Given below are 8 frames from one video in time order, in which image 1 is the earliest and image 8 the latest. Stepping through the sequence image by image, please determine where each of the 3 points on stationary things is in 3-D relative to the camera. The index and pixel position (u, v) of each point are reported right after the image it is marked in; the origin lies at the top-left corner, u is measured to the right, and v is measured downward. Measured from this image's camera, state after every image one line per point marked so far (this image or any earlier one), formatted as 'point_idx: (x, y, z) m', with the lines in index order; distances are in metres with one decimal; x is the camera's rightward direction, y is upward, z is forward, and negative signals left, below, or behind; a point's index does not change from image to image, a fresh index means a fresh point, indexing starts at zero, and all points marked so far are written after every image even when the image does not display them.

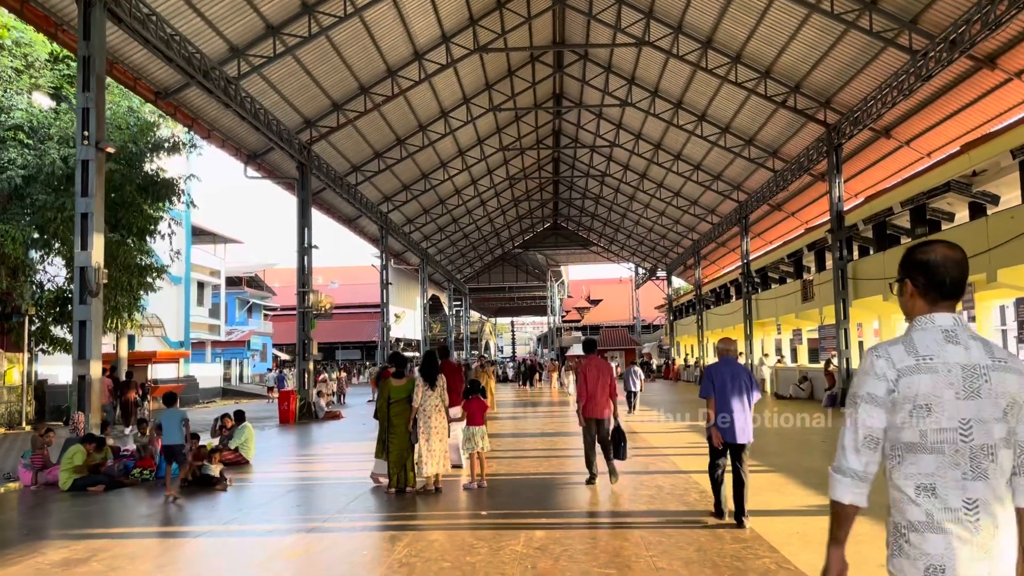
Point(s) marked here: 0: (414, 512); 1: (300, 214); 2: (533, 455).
0: (-0.7, -1.7, +6.3) m
1: (-4.5, +1.6, +17.7) m
2: (+0.3, -2.0, +9.8) m
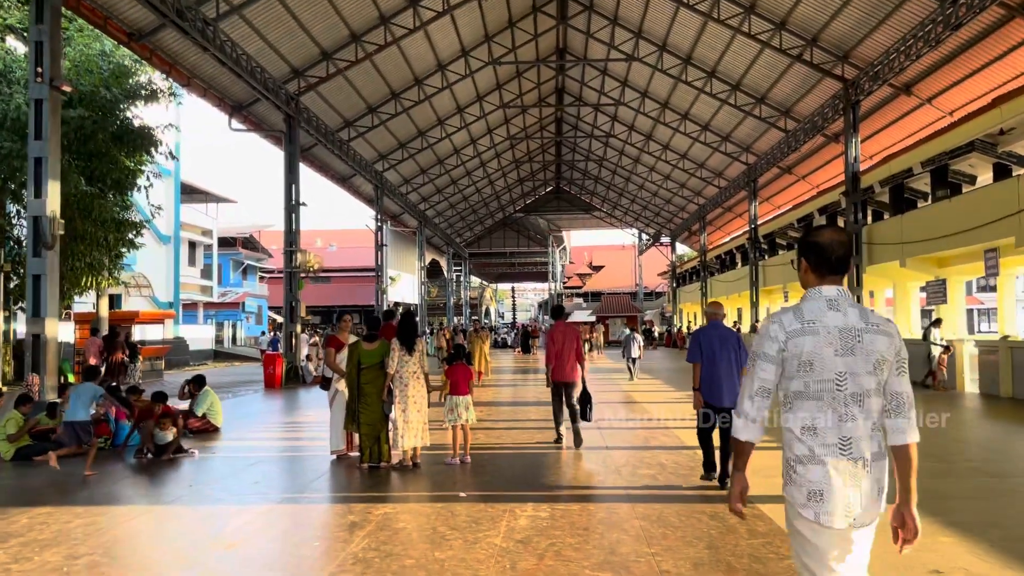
0: (-0.8, -1.4, +5.6) m
1: (-4.6, +2.4, +16.8) m
2: (+0.2, -1.5, +9.1) m
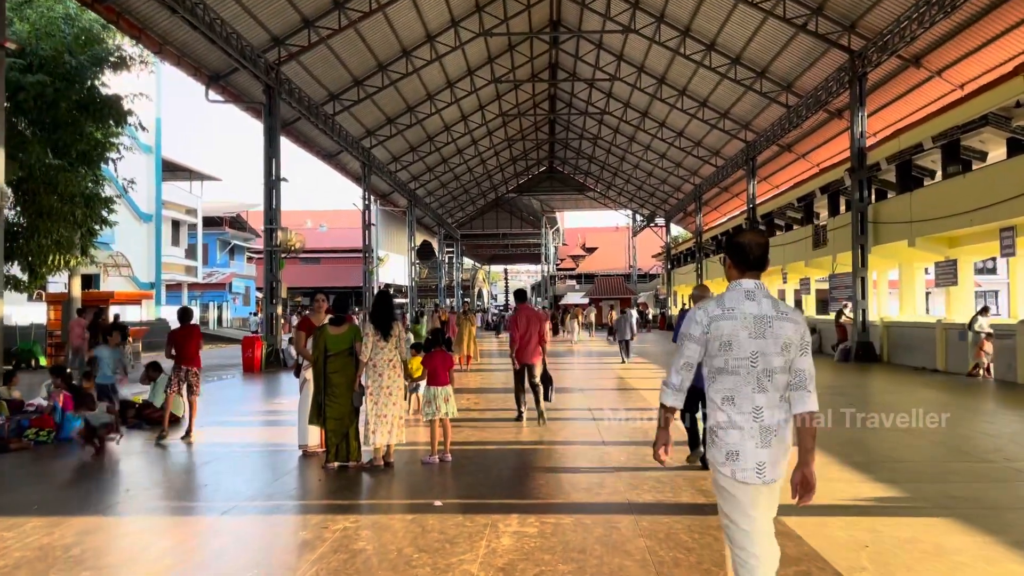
0: (-0.9, -1.2, +4.9) m
1: (-4.8, +2.8, +16.0) m
2: (+0.1, -1.3, +8.4) m
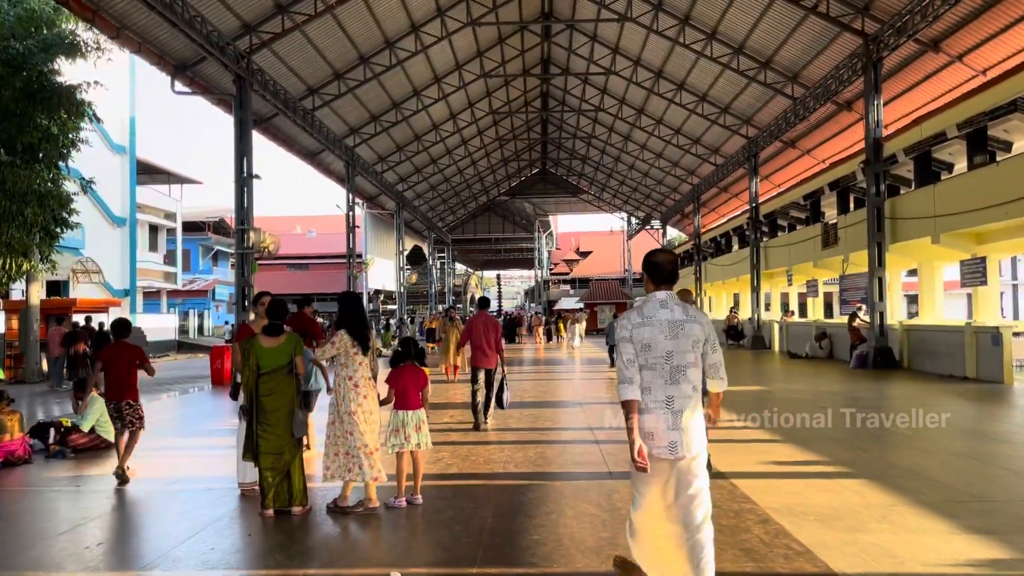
0: (-1.0, -1.2, +3.8) m
1: (-4.9, +2.7, +14.8) m
2: (0.0, -1.3, +7.2) m
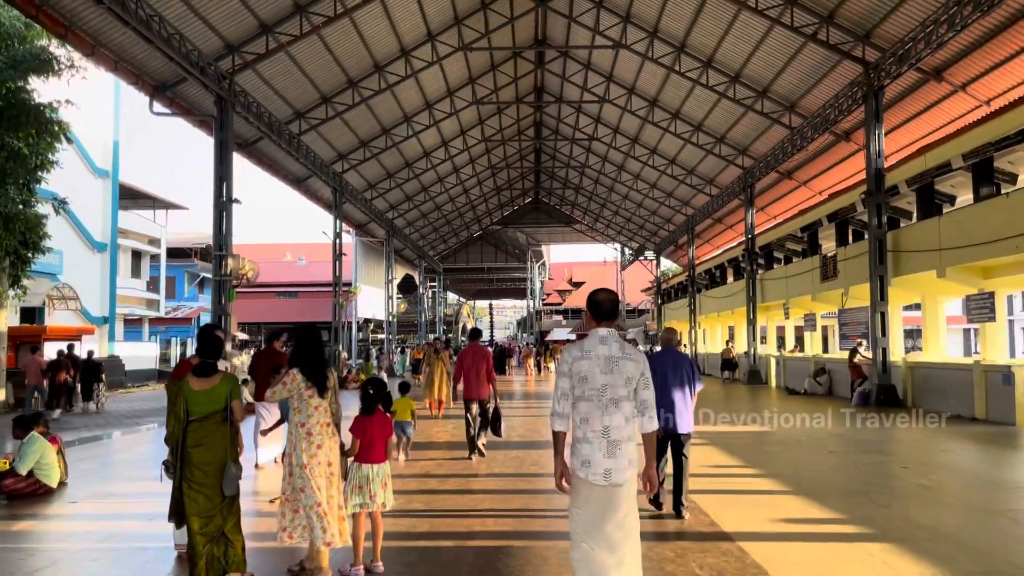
0: (-1.1, -1.4, +3.2) m
1: (-5.1, +2.2, +14.3) m
2: (-0.2, -1.6, +6.6) m
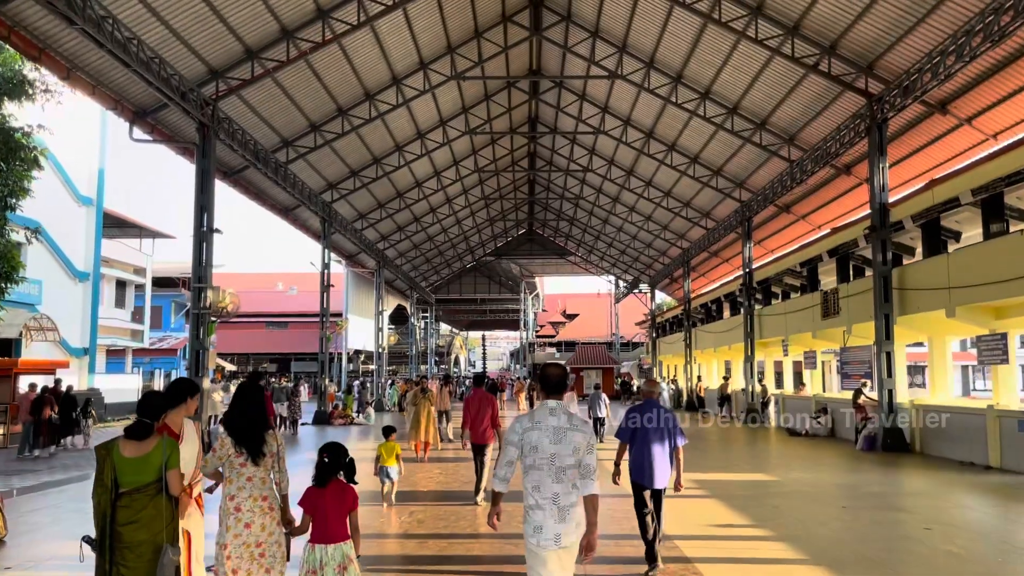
0: (-1.2, -1.5, +2.5) m
1: (-5.2, +1.7, +13.8) m
2: (-0.3, -1.9, +6.0) m
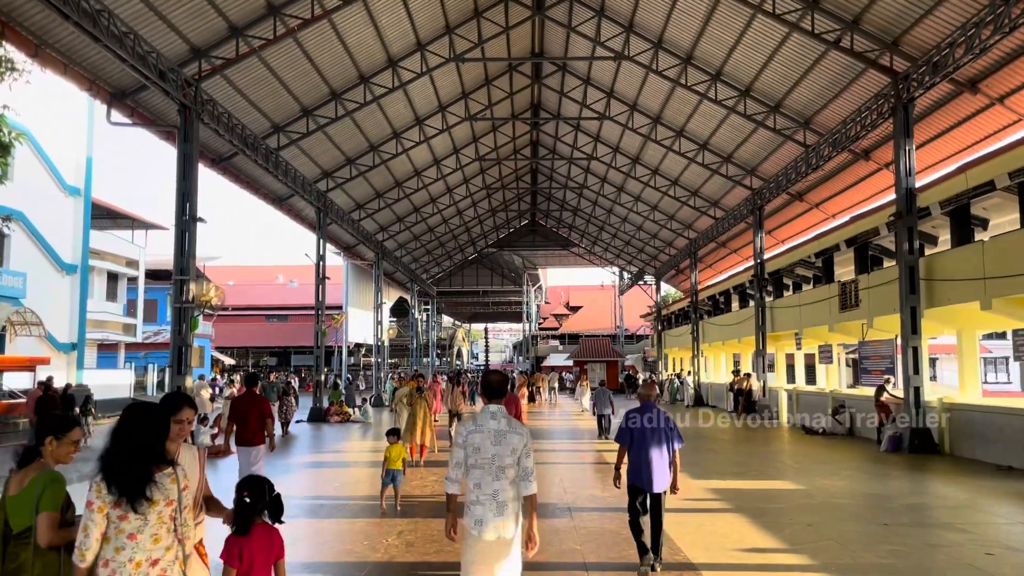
0: (-1.2, -1.5, +1.7) m
1: (-5.2, +1.8, +13.0) m
2: (-0.3, -1.8, +5.2) m
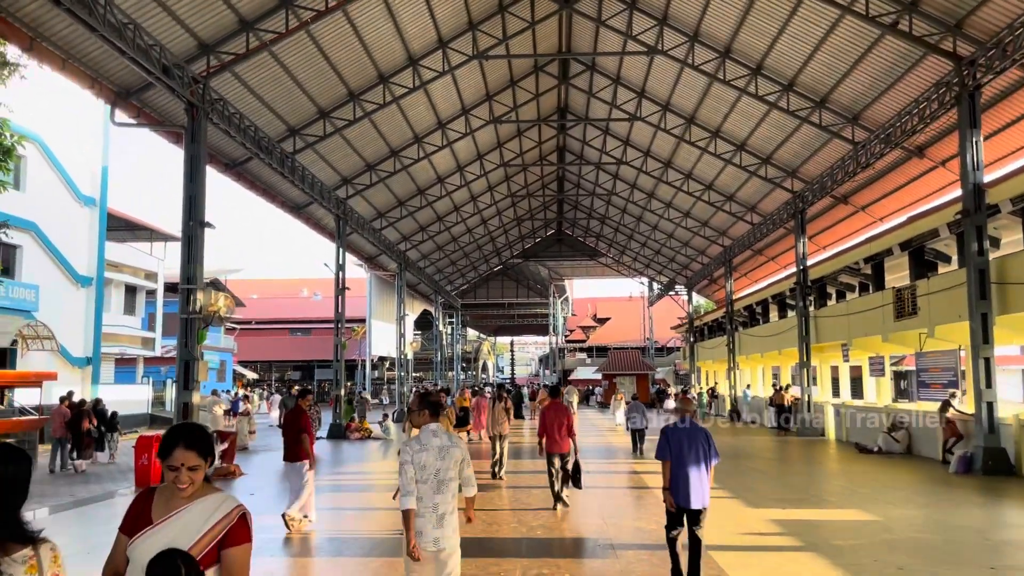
0: (-1.1, -1.5, +0.8) m
1: (-4.8, +1.7, +12.2) m
2: (-0.1, -1.8, +4.2) m
